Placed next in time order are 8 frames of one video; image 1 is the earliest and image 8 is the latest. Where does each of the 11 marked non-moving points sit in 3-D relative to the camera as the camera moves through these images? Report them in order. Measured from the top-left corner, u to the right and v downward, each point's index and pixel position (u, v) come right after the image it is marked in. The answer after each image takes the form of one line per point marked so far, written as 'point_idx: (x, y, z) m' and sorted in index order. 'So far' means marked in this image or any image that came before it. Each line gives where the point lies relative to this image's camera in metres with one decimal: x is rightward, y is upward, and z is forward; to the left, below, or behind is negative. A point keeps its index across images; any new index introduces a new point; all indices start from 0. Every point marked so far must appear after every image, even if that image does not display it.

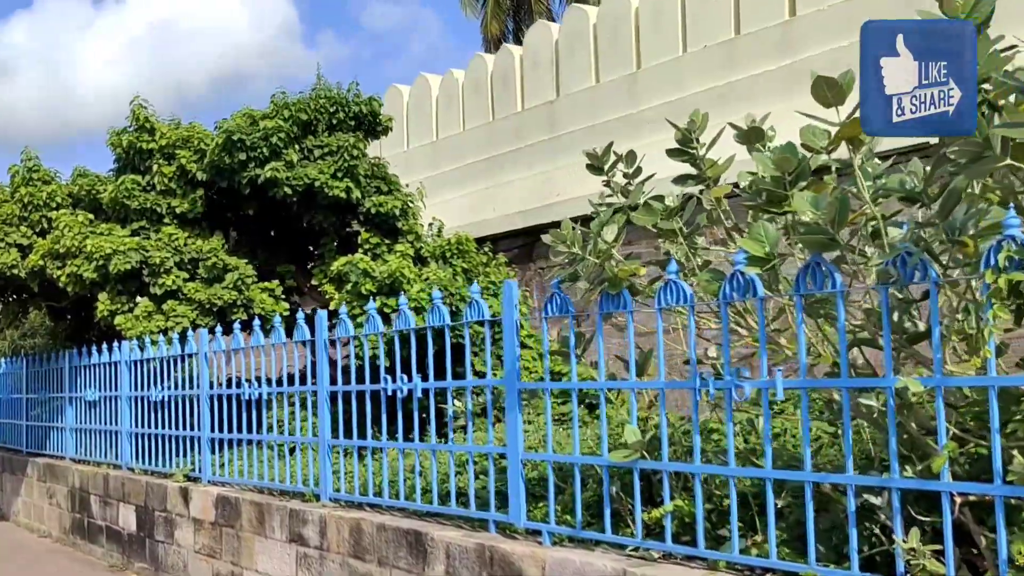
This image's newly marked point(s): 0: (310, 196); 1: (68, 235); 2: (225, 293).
0: (-1.1, +0.5, +7.8) m
1: (-2.5, +0.3, +7.7) m
2: (-1.6, 0.0, +7.5) m
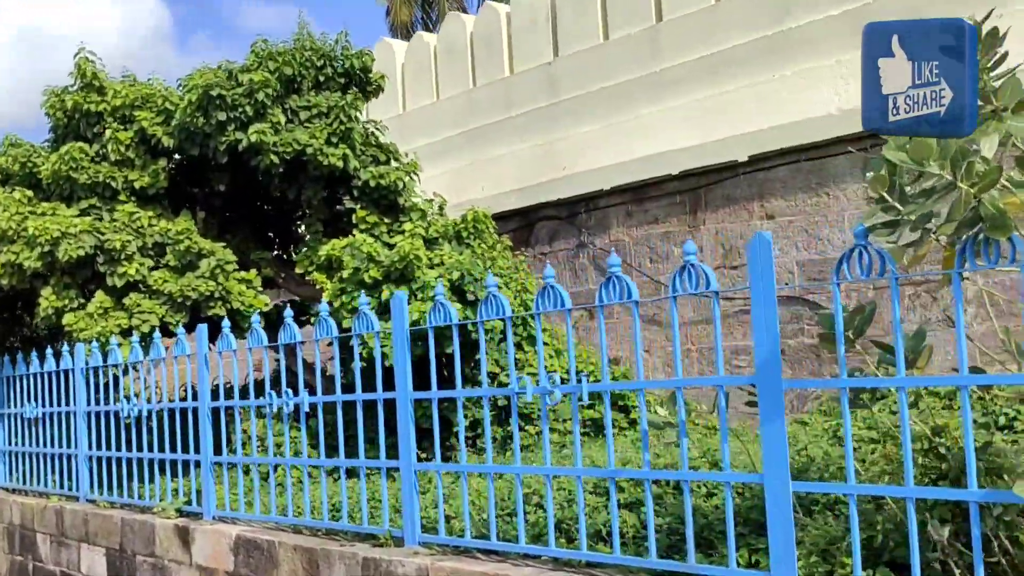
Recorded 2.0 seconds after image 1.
0: (-1.0, +0.6, +6.5) m
1: (-2.3, +0.3, +6.3) m
2: (-1.4, 0.0, +6.2) m
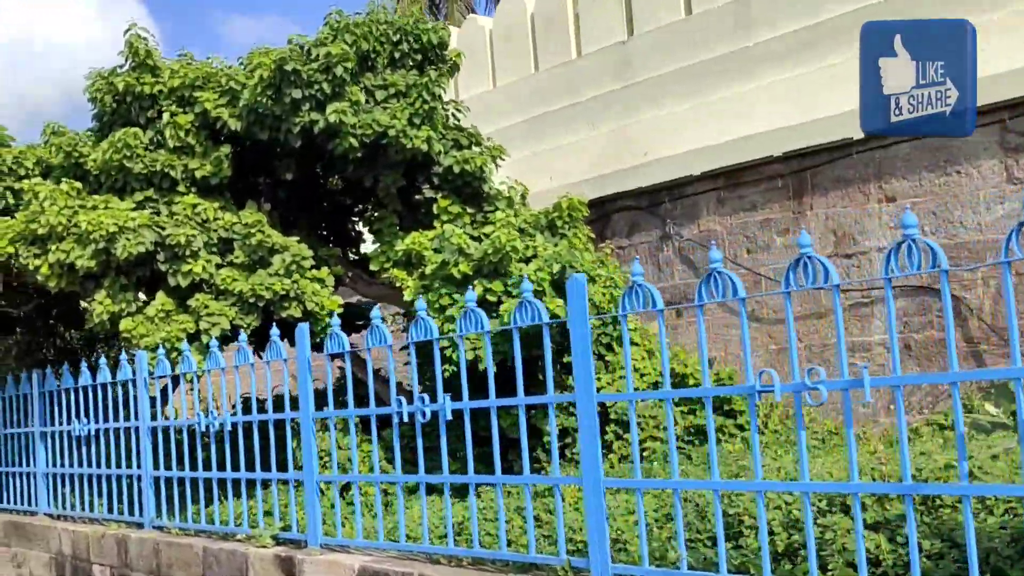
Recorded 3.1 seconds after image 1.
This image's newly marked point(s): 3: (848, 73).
0: (-0.6, +0.6, +5.9) m
1: (-1.9, +0.3, +5.6) m
2: (-1.0, 0.0, +5.5) m
3: (+1.6, +1.0, +6.5) m
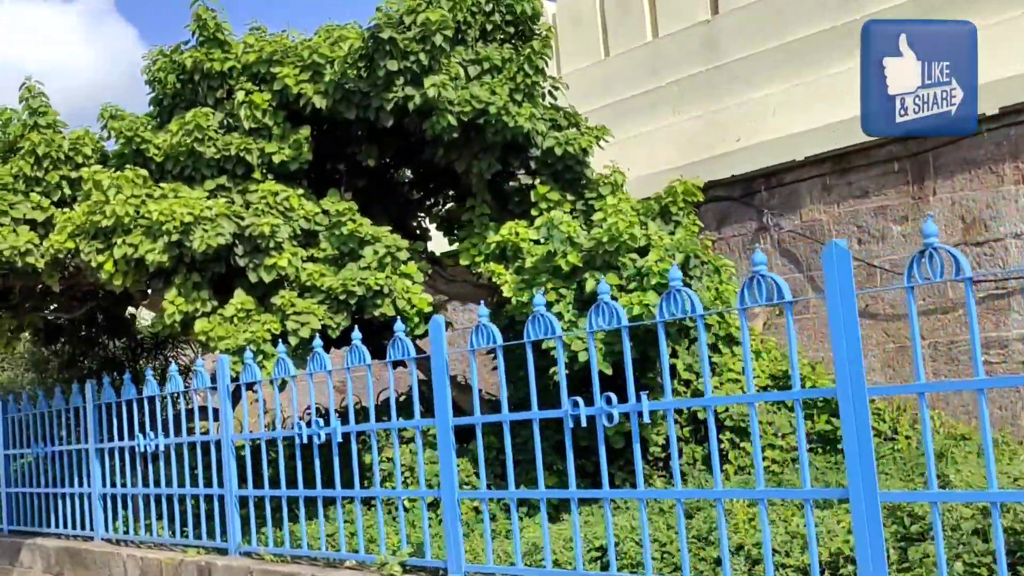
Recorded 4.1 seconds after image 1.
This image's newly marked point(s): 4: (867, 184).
0: (-0.1, +0.6, +5.3) m
1: (-1.4, +0.3, +5.0) m
2: (-0.5, 0.0, +5.0) m
3: (+2.0, +1.0, +5.9) m
4: (+1.6, +0.5, +6.3) m
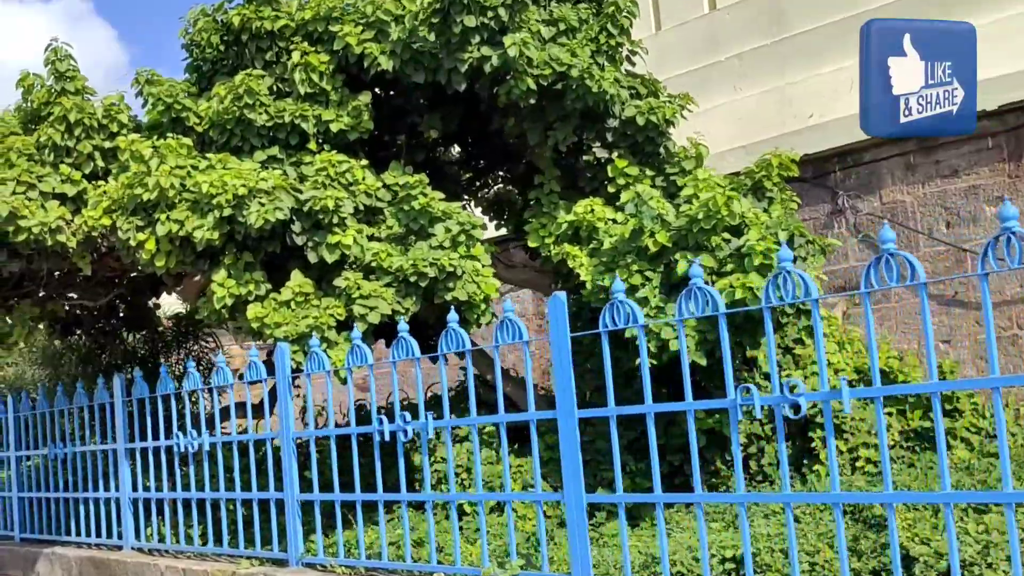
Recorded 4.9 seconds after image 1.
0: (+0.1, +0.7, +4.8) m
1: (-1.2, +0.4, +4.5) m
2: (-0.2, +0.1, +4.5) m
3: (+2.3, +1.1, +5.5) m
4: (+1.9, +0.5, +5.8) m
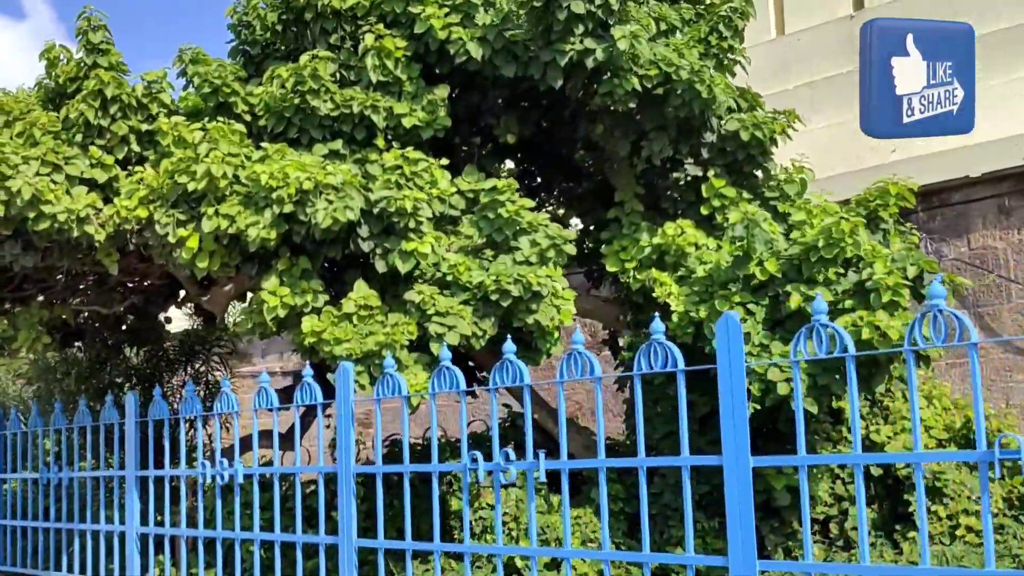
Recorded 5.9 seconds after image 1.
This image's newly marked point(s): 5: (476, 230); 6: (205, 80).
0: (+0.4, +0.6, +4.3) m
1: (-0.9, +0.4, +3.9) m
2: (0.0, 0.0, +3.9) m
3: (+2.5, +0.9, +5.0) m
4: (+2.1, +0.3, +5.3) m
5: (-0.1, +0.2, +4.0) m
6: (-1.0, +0.6, +4.3) m
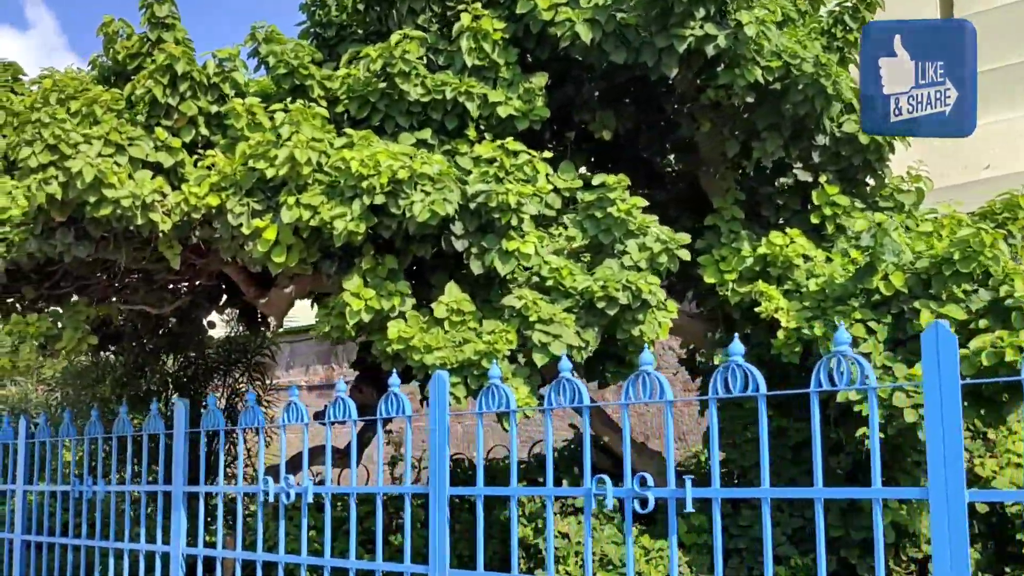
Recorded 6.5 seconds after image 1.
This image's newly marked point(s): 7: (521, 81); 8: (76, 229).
0: (+0.7, +0.5, +3.9) m
1: (-0.6, +0.4, +3.5) m
2: (+0.3, 0.0, +3.5) m
3: (+2.8, +0.8, +4.7) m
4: (+2.4, +0.2, +5.0) m
5: (+0.2, +0.2, +3.7) m
6: (-0.7, +0.6, +3.9) m
7: (0.0, +0.6, +3.8) m
8: (-1.2, +0.2, +3.8) m
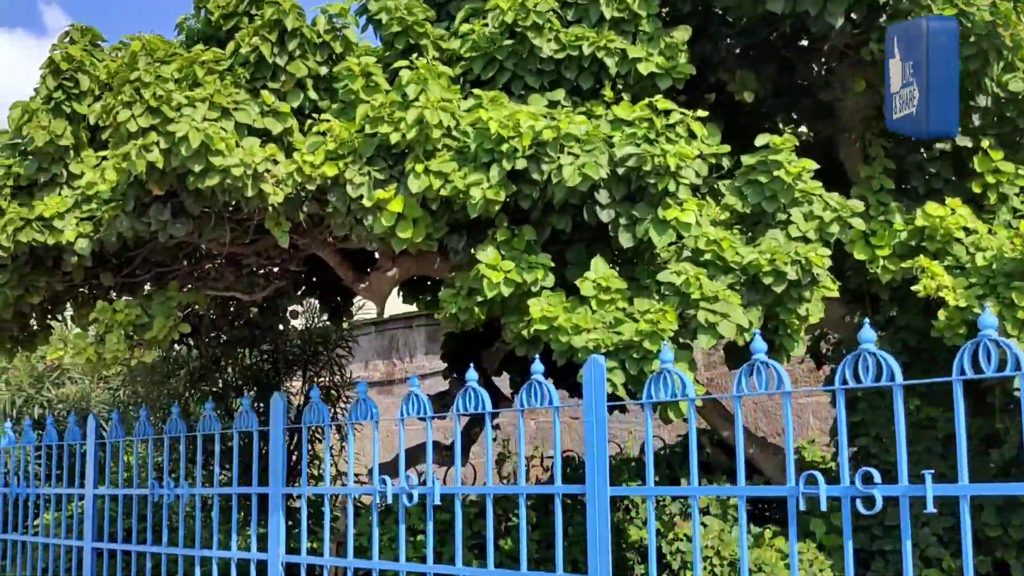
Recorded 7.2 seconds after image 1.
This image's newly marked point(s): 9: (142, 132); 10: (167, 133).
0: (+1.1, +0.6, +3.5) m
1: (-0.2, +0.4, +3.2) m
2: (+0.7, +0.1, +3.1) m
3: (+3.2, +0.9, +4.3) m
4: (+2.8, +0.3, +4.6) m
5: (+0.5, +0.2, +3.3) m
6: (-0.3, +0.7, +3.6) m
7: (+0.4, +0.6, +3.5) m
8: (-0.8, +0.2, +3.4) m
9: (-0.8, +0.4, +3.2) m
10: (-0.8, +0.3, +3.1) m
